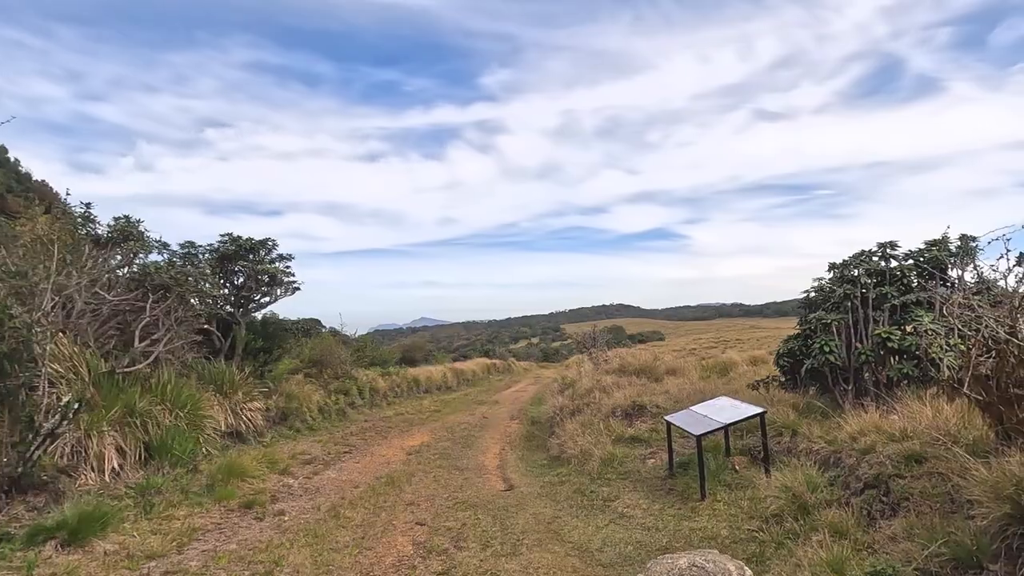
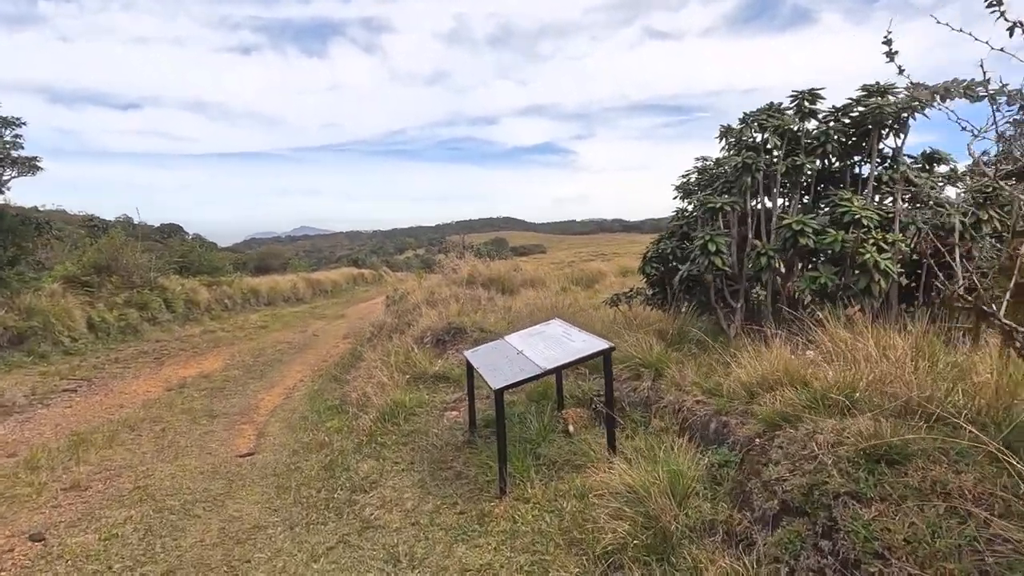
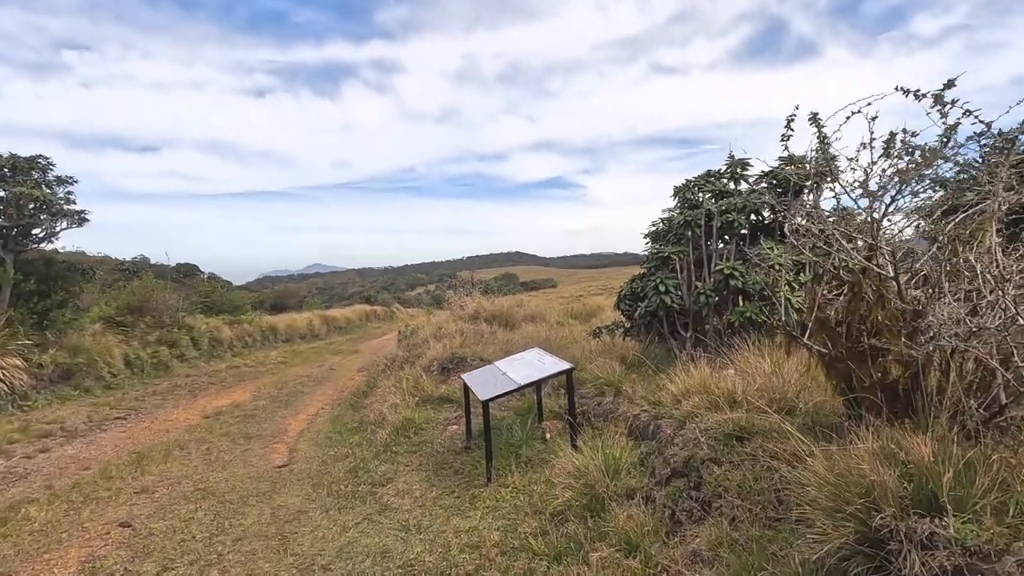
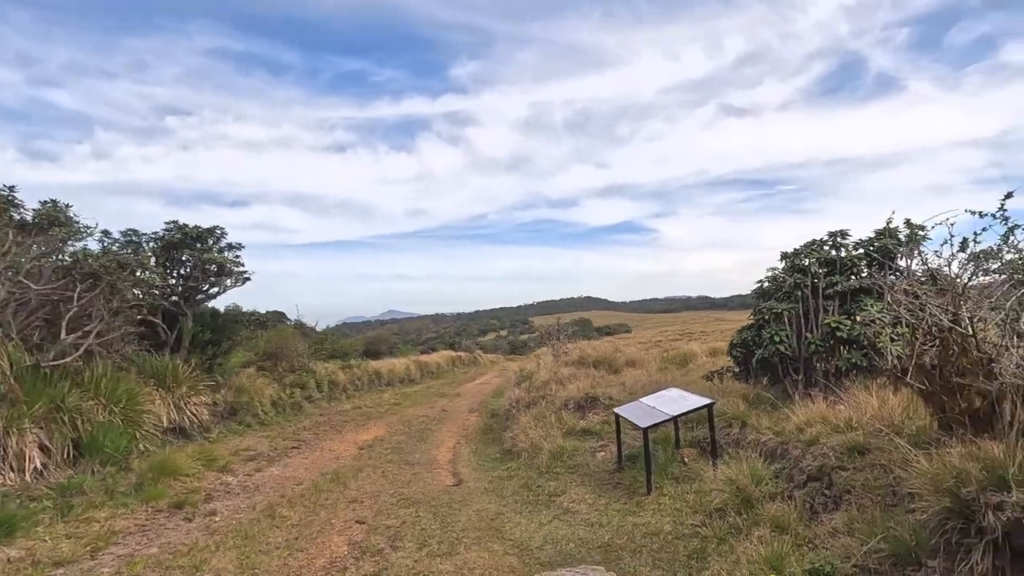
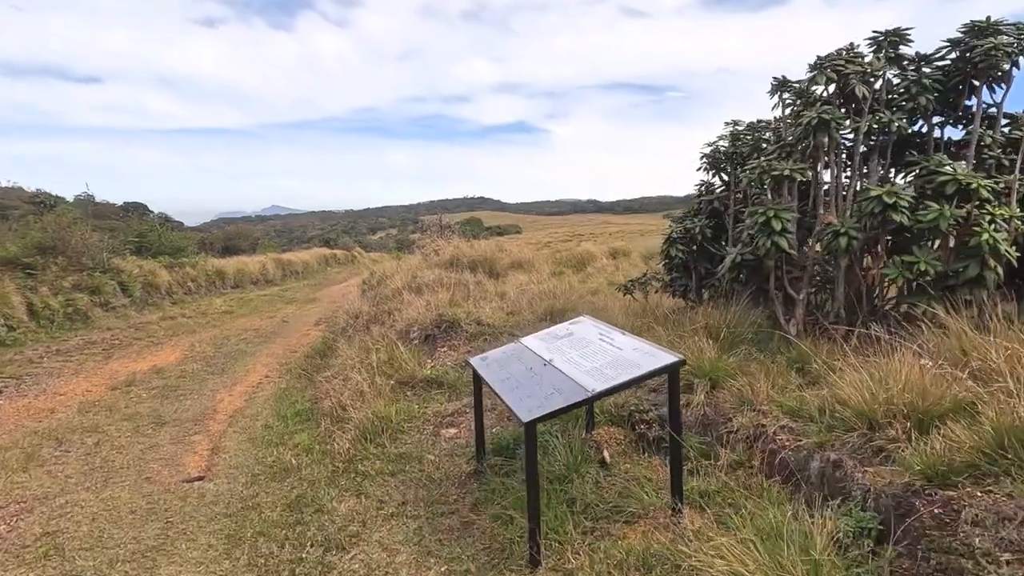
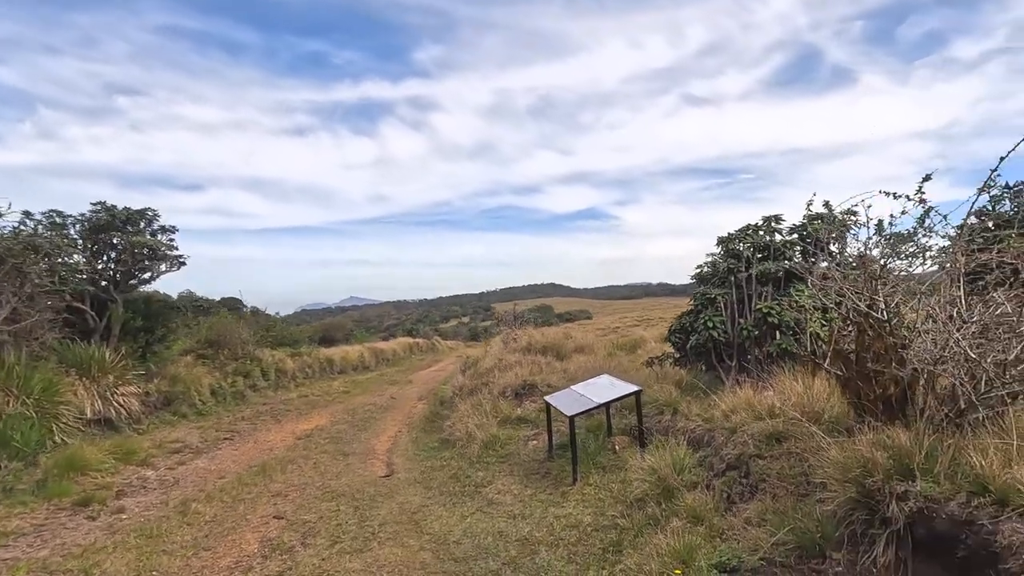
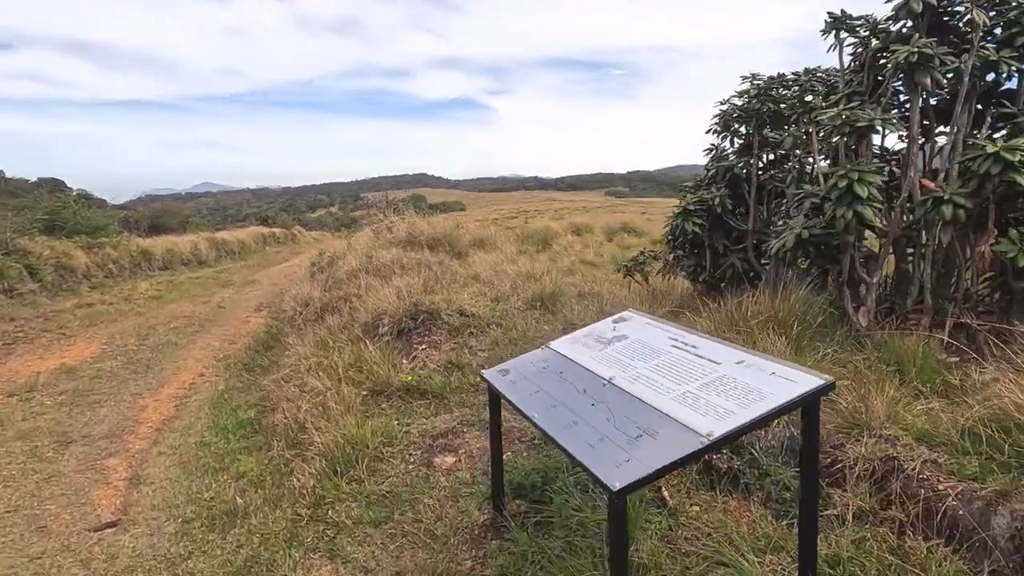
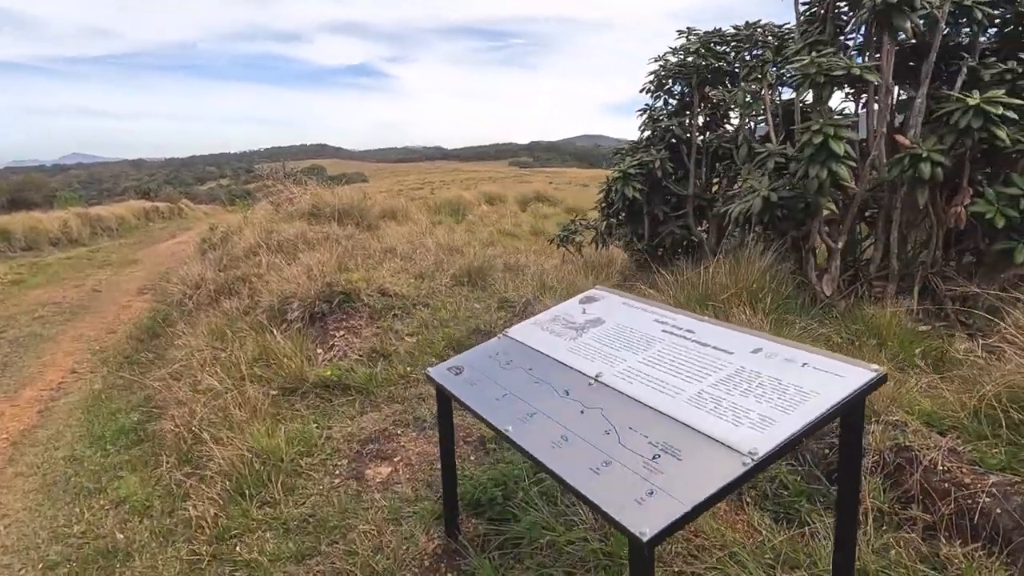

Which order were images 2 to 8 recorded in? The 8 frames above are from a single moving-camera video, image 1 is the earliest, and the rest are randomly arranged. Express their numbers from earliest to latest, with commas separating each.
4, 6, 3, 2, 5, 7, 8
